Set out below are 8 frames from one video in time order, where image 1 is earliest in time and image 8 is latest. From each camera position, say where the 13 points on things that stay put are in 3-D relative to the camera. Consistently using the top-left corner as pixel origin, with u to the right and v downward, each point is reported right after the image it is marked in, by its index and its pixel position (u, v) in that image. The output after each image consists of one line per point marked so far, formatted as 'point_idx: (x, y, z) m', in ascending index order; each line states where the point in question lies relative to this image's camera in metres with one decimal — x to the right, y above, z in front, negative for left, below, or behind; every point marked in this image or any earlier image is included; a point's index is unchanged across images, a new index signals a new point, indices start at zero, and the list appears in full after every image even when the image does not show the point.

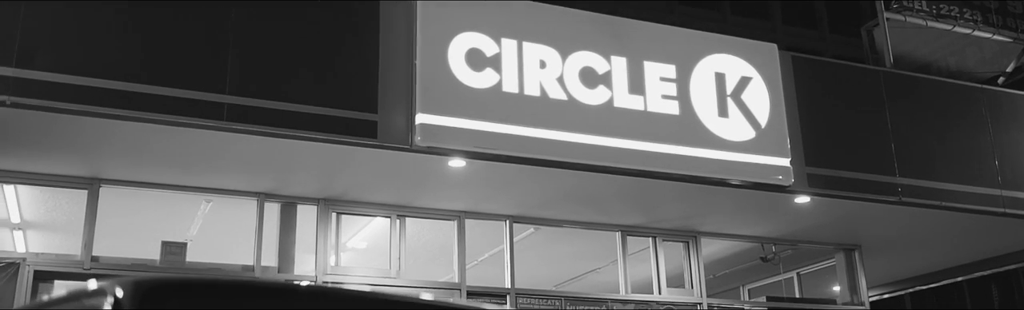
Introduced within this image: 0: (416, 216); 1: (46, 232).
0: (-0.8, -0.5, +8.2) m
1: (-3.4, -0.6, +7.1) m
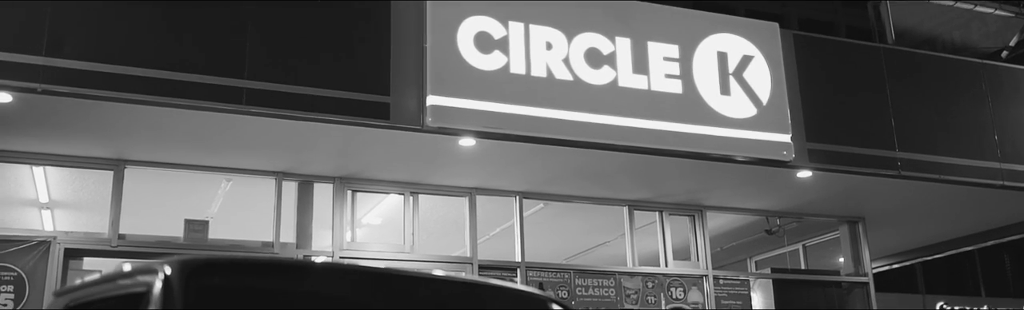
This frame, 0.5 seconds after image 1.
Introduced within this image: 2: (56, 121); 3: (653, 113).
0: (-0.7, -0.3, +8.5) m
1: (-3.4, -0.4, +7.4) m
2: (-3.1, +0.2, +6.5) m
3: (+1.0, +0.3, +7.0) m
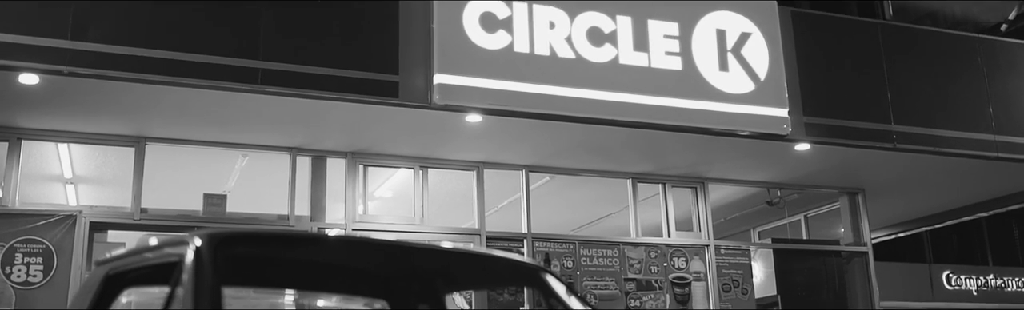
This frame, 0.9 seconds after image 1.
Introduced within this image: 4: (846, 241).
0: (-0.7, -0.1, +8.8) m
1: (-3.3, -0.2, +7.7) m
2: (-3.0, +0.4, +6.8) m
3: (+1.1, +0.5, +7.2) m
4: (+3.5, -0.9, +10.2) m
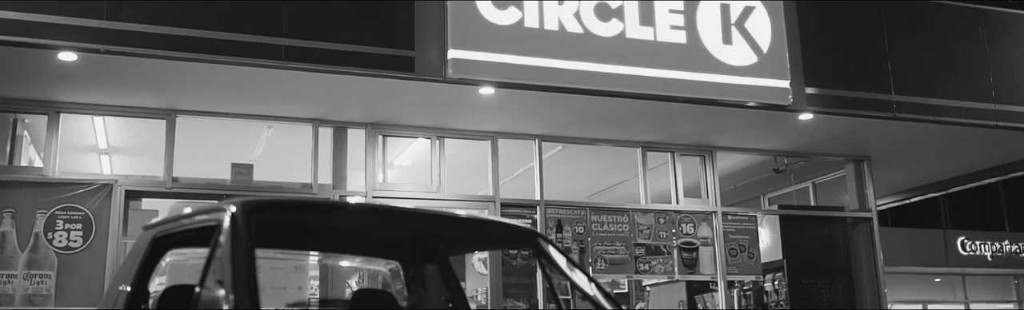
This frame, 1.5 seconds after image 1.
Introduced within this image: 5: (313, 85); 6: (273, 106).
0: (-0.5, +0.2, +9.1) m
1: (-3.2, 0.0, +8.1) m
2: (-3.0, +0.6, +7.2) m
3: (+1.1, +0.7, +7.5) m
4: (+3.7, -0.6, +10.5) m
5: (-1.5, +0.5, +7.5) m
6: (-2.0, +0.4, +8.1) m
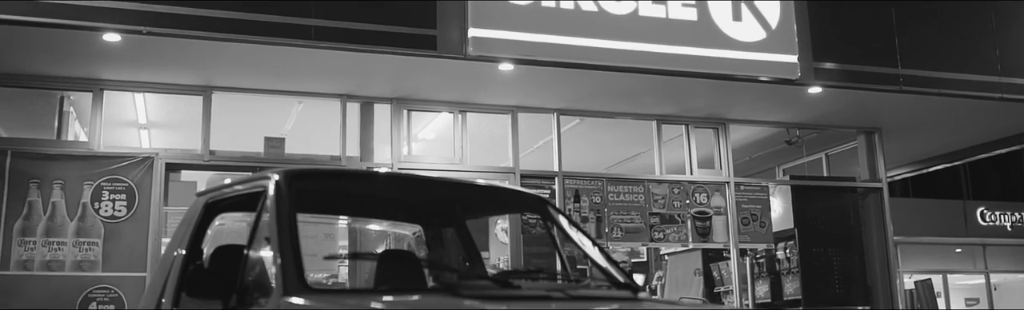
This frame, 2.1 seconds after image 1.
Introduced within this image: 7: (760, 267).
0: (-0.3, +0.4, +9.5) m
1: (-3.1, +0.2, +8.6) m
2: (-2.8, +0.8, +7.6) m
3: (+1.3, +0.9, +7.9) m
4: (+3.9, -0.2, +10.8) m
5: (-1.4, +0.8, +7.9) m
6: (-1.9, +0.6, +8.6) m
7: (+2.6, -1.2, +10.2) m
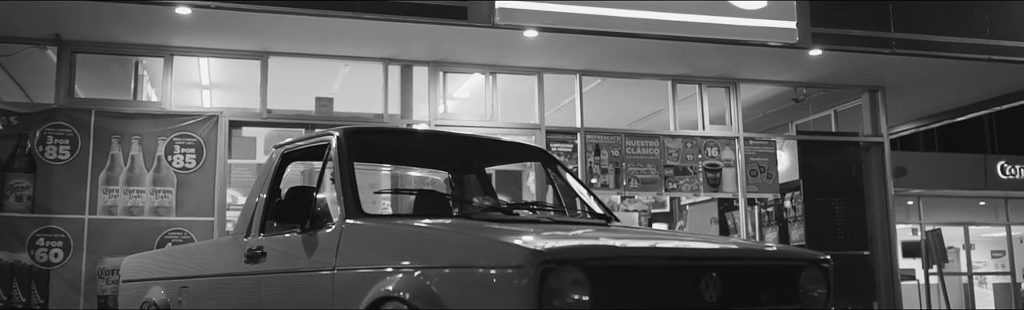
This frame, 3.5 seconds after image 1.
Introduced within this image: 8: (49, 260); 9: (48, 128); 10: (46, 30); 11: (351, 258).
0: (-0.1, +0.9, +10.5) m
1: (-2.8, +0.6, +9.6) m
2: (-2.6, +1.2, +8.6) m
3: (+1.5, +1.3, +8.7) m
4: (+4.3, +0.3, +11.6) m
5: (-1.2, +1.1, +8.8) m
6: (-1.6, +1.1, +9.5) m
7: (+2.9, -0.7, +11.0) m
8: (-4.2, -0.9, +8.8) m
9: (-4.3, +0.2, +9.0) m
10: (-4.3, +1.2, +8.9) m
11: (-0.6, -0.4, +3.8) m
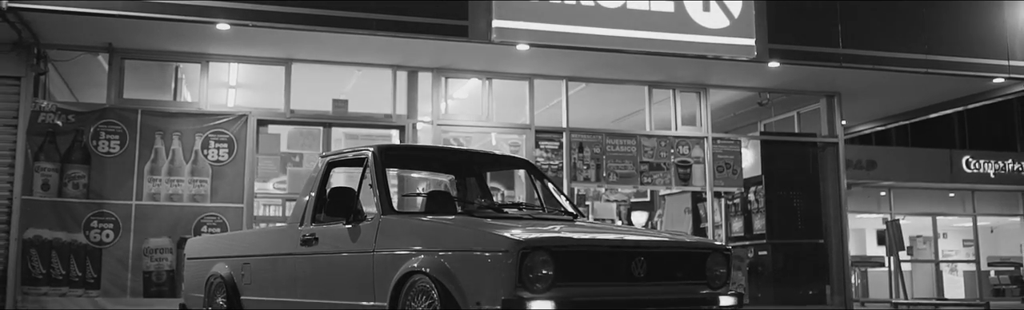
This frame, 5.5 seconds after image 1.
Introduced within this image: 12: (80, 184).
0: (-0.1, +0.9, +11.8) m
1: (-2.9, +0.7, +10.9) m
2: (-2.7, +1.2, +9.9) m
3: (+1.4, +1.3, +10.0) m
4: (+4.2, +0.3, +12.9) m
5: (-1.2, +1.2, +10.1) m
6: (-1.7, +1.1, +10.8) m
7: (+2.9, -0.7, +12.4) m
8: (-4.3, -0.9, +10.1) m
9: (-4.4, +0.3, +10.3) m
10: (-4.3, +1.2, +10.2) m
11: (-0.7, -0.5, +5.1) m
12: (-4.5, -0.3, +10.1) m
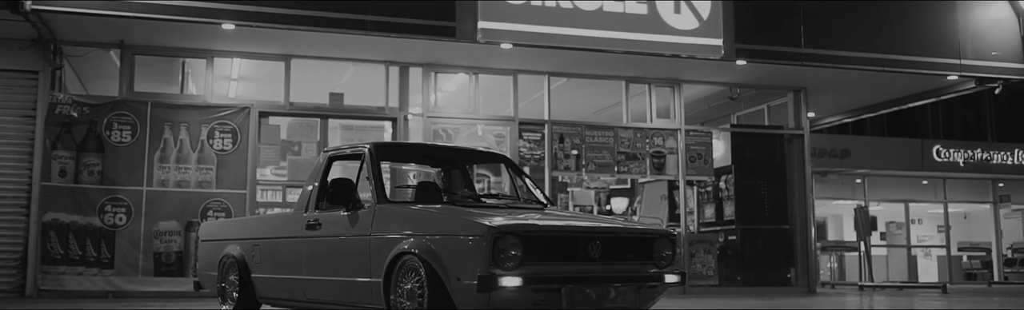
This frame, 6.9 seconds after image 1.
0: (-0.3, +1.1, +12.5) m
1: (-3.1, +0.8, +11.7) m
2: (-2.8, +1.3, +10.7) m
3: (+1.3, +1.4, +10.8) m
4: (+4.0, +0.4, +13.8) m
5: (-1.4, +1.3, +10.9) m
6: (-1.9, +1.2, +11.6) m
7: (+2.7, -0.5, +13.2) m
8: (-4.5, -0.8, +10.9) m
9: (-4.6, +0.4, +11.0) m
10: (-4.5, +1.3, +10.9) m
11: (-0.8, -0.4, +5.9) m
12: (-4.7, -0.2, +10.9) m
